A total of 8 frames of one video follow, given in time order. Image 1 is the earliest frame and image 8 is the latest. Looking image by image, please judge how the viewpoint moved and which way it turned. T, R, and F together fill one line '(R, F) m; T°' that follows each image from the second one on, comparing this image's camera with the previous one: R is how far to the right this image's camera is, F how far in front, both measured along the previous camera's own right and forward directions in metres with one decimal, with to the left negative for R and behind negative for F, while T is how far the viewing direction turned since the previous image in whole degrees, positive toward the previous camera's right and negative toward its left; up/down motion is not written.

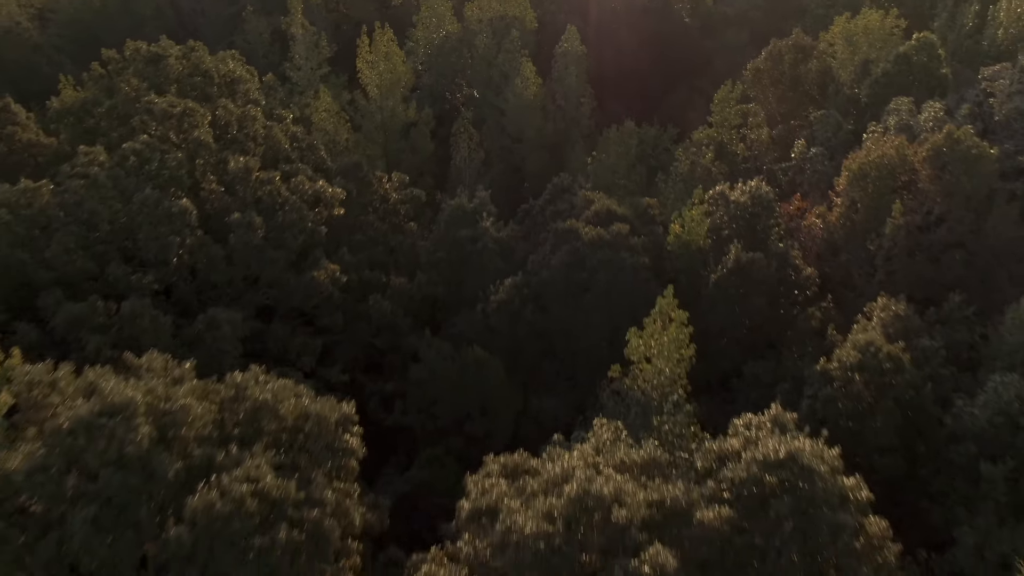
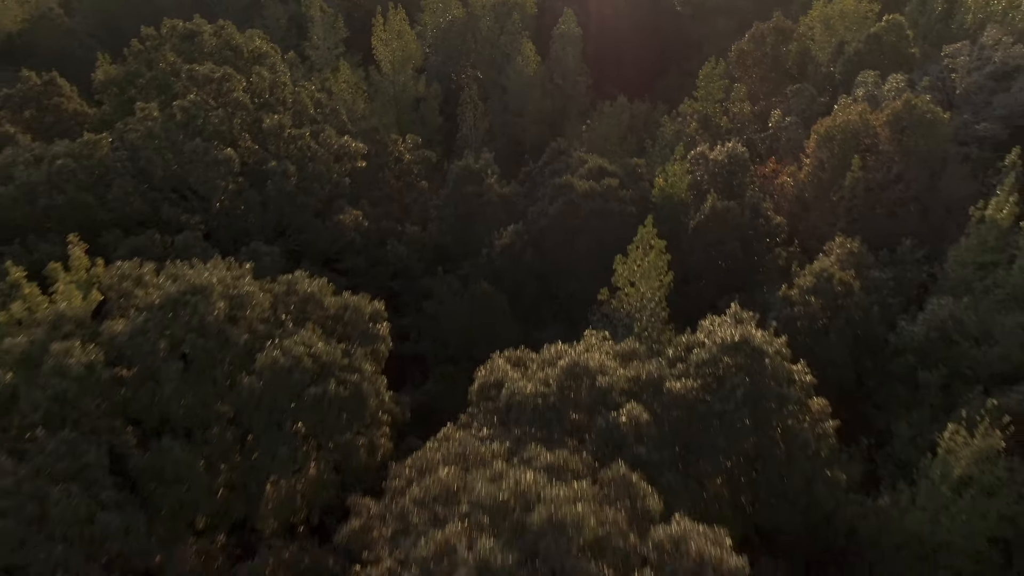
(0.0, -2.1) m; 0°
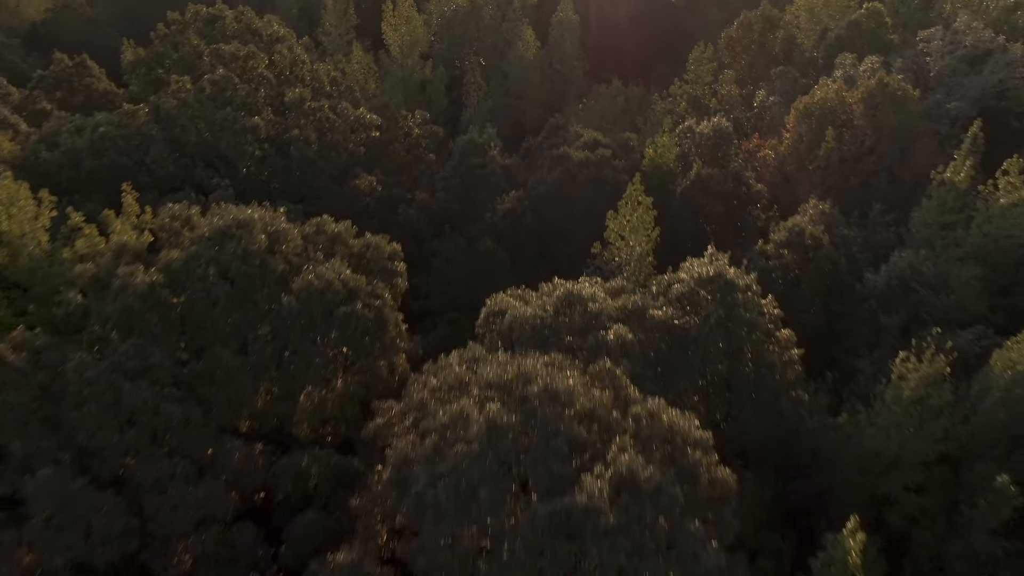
(0.0, -1.7) m; 0°
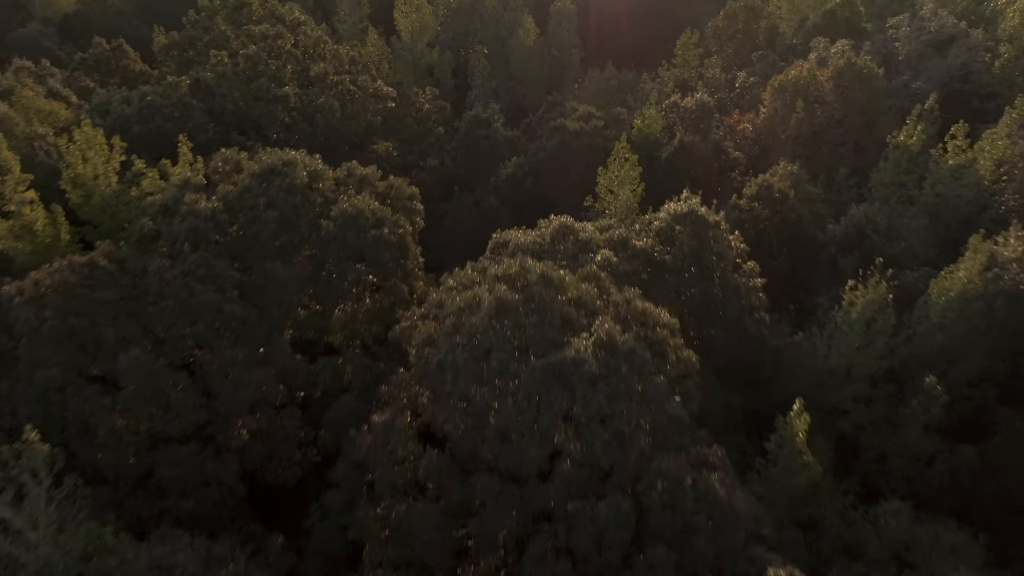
(0.0, -2.3) m; 0°
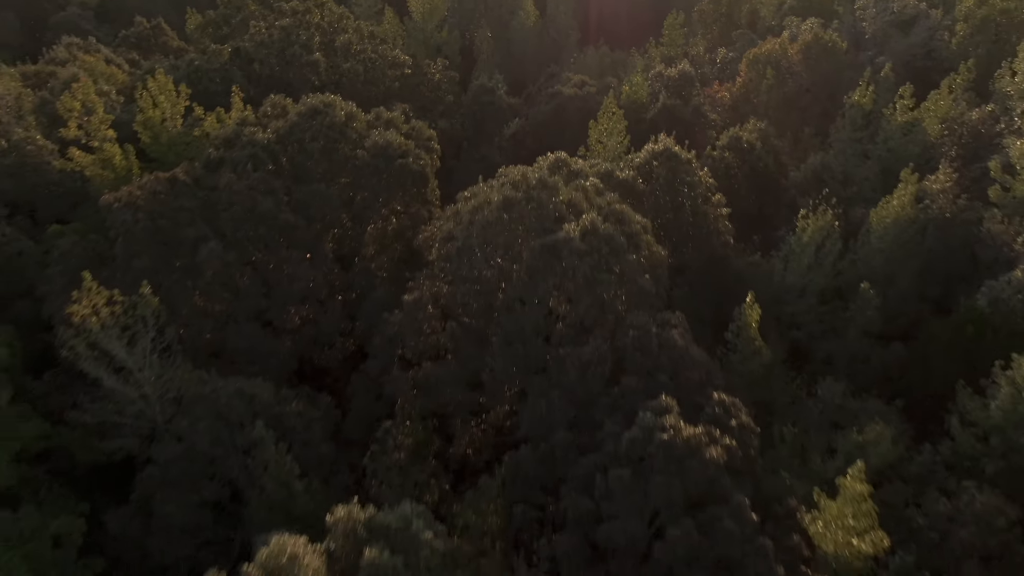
(-0.1, -2.9) m; 0°
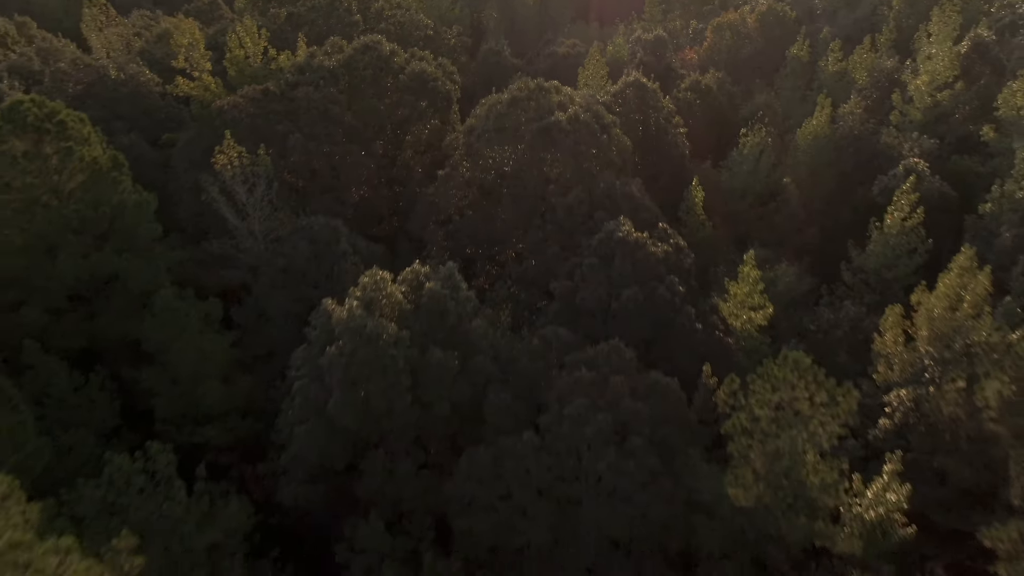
(-0.1, -5.5) m; 0°
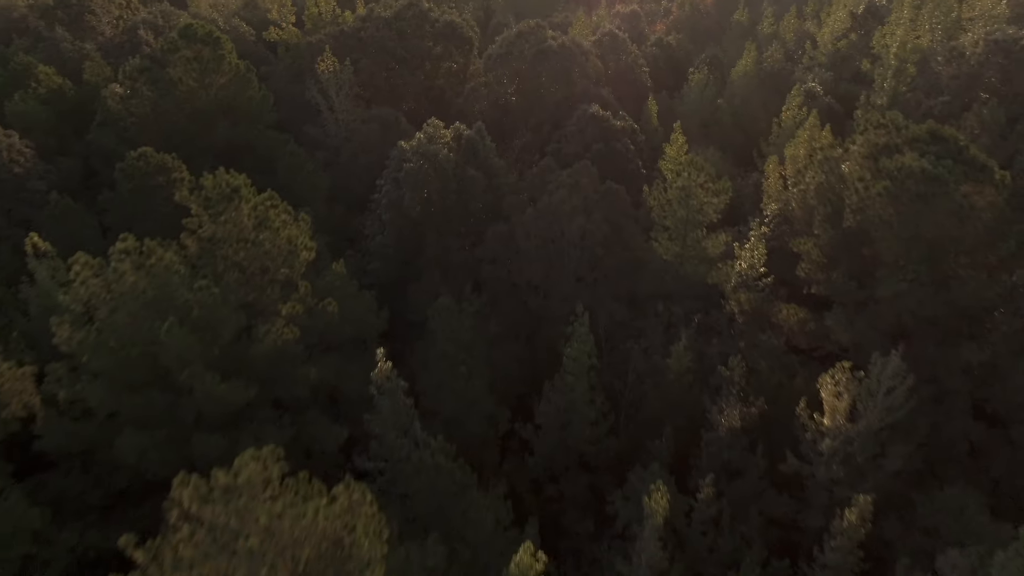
(-0.2, -8.2) m; 0°
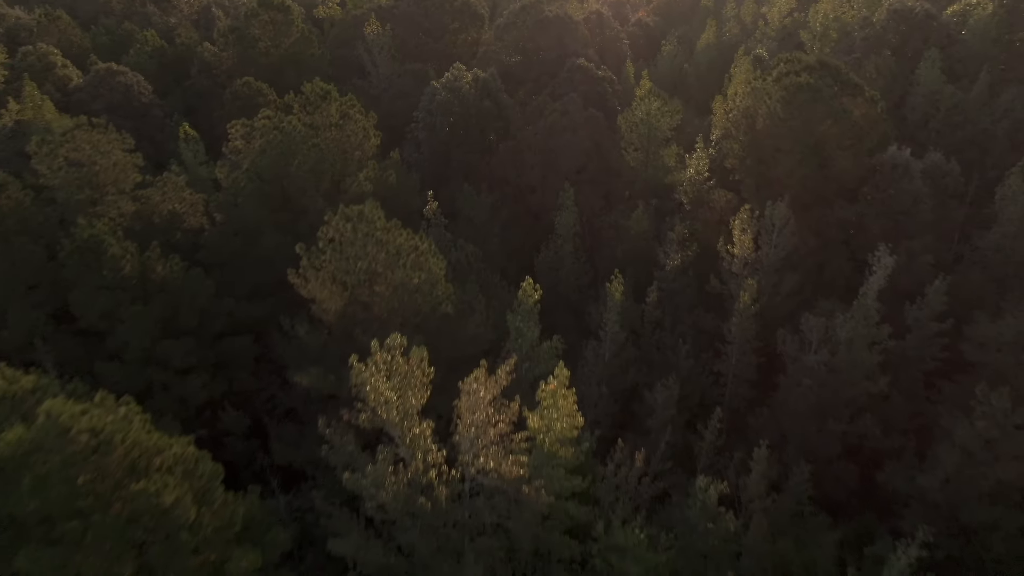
(-0.2, -7.1) m; 0°
